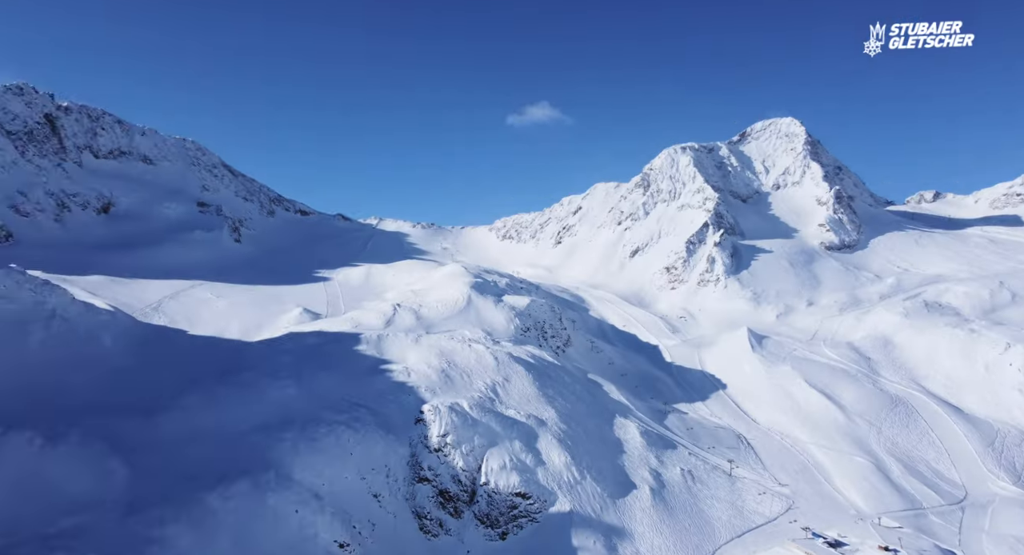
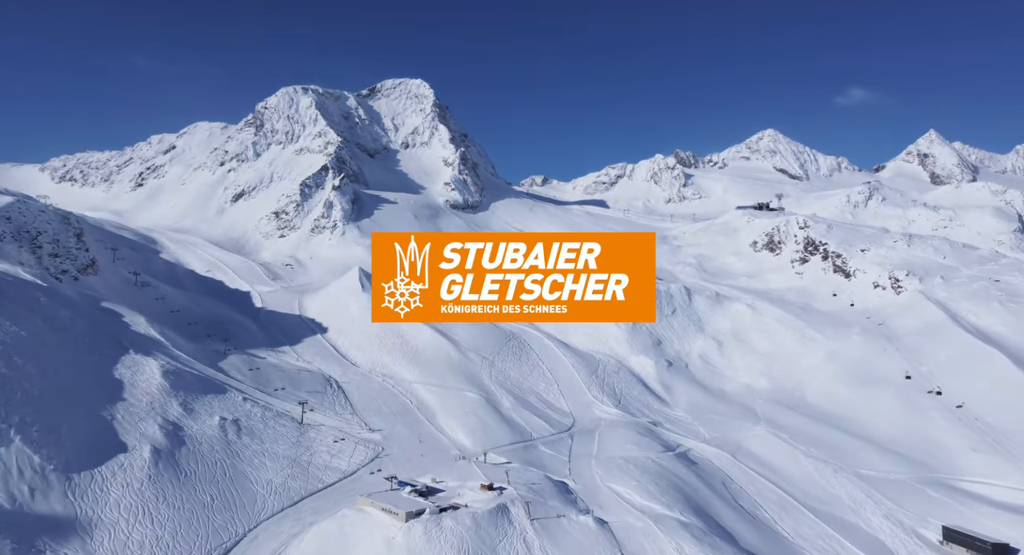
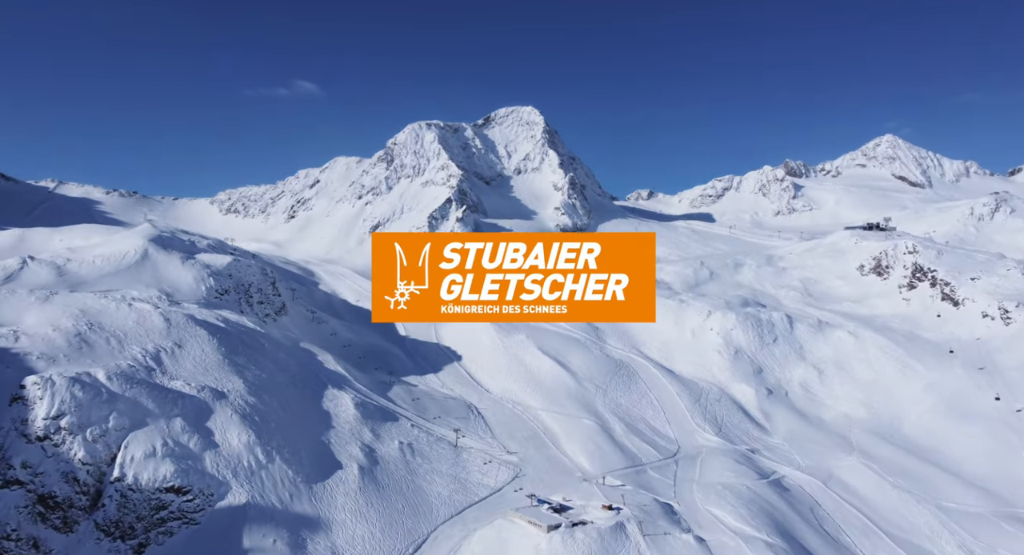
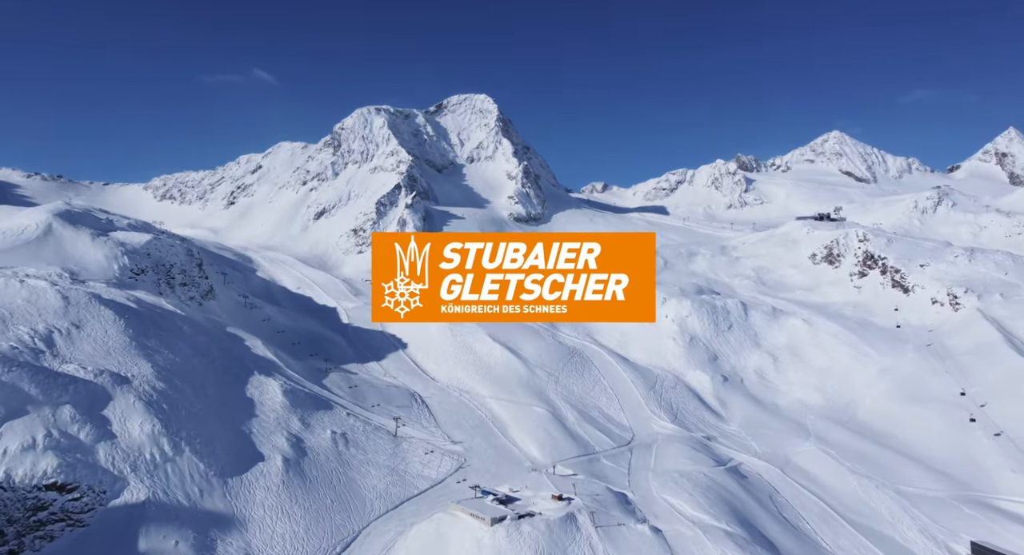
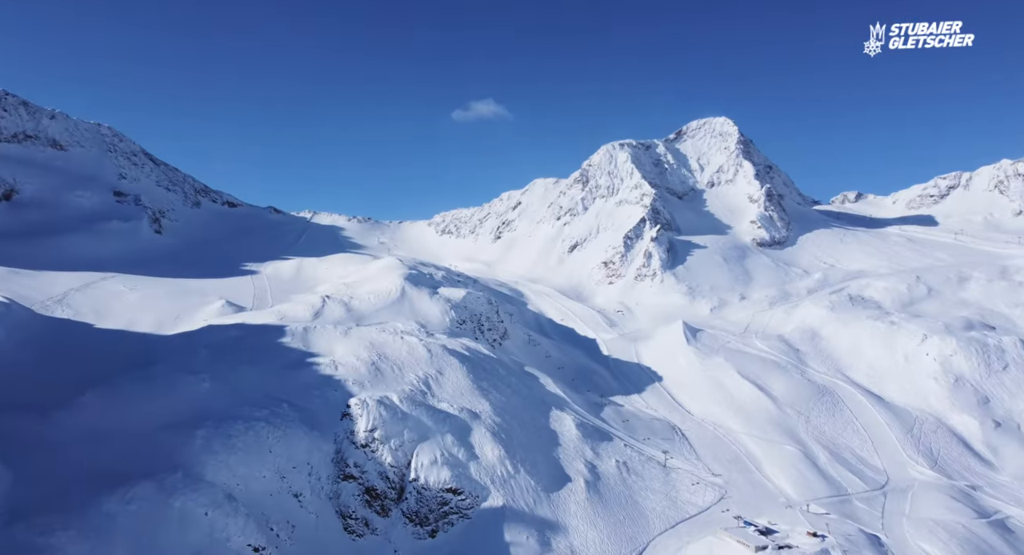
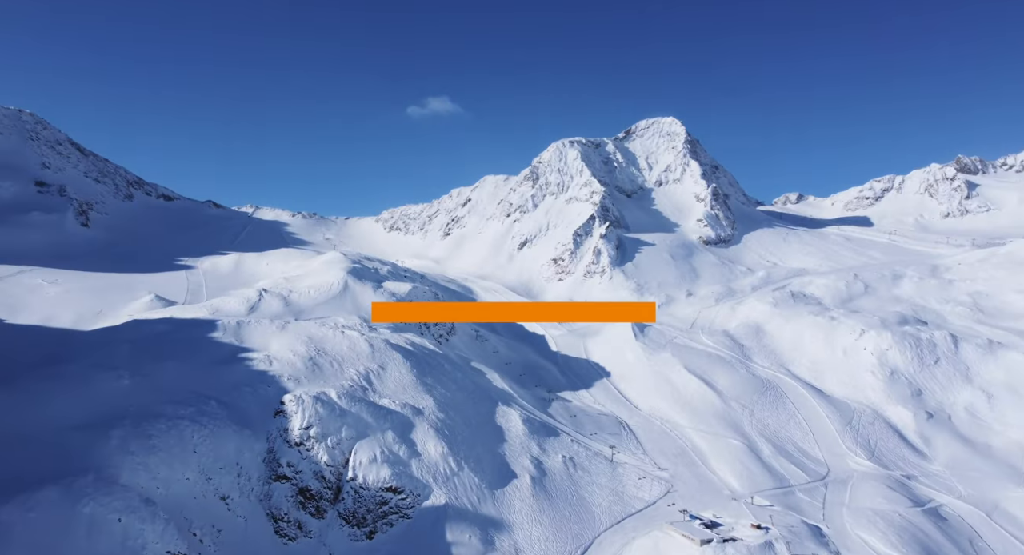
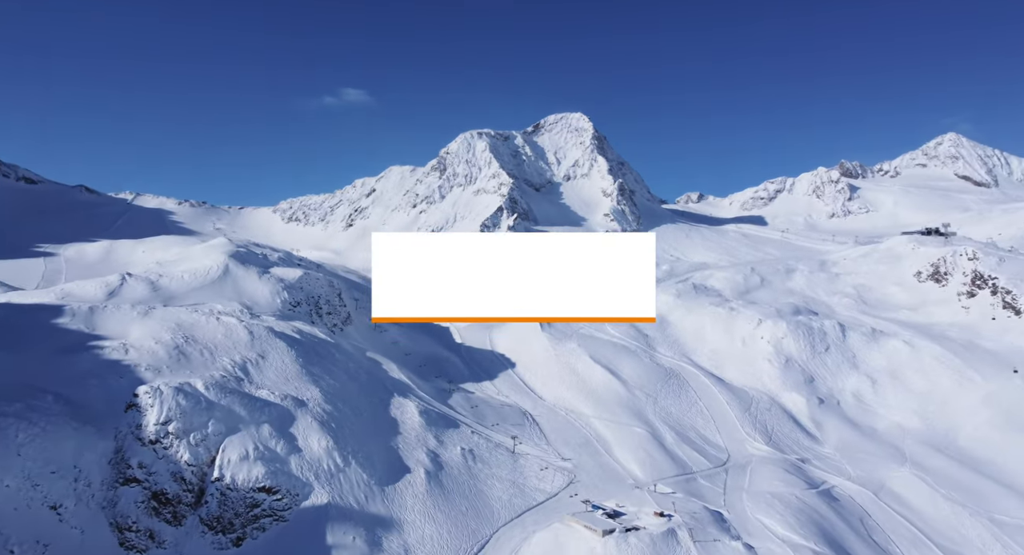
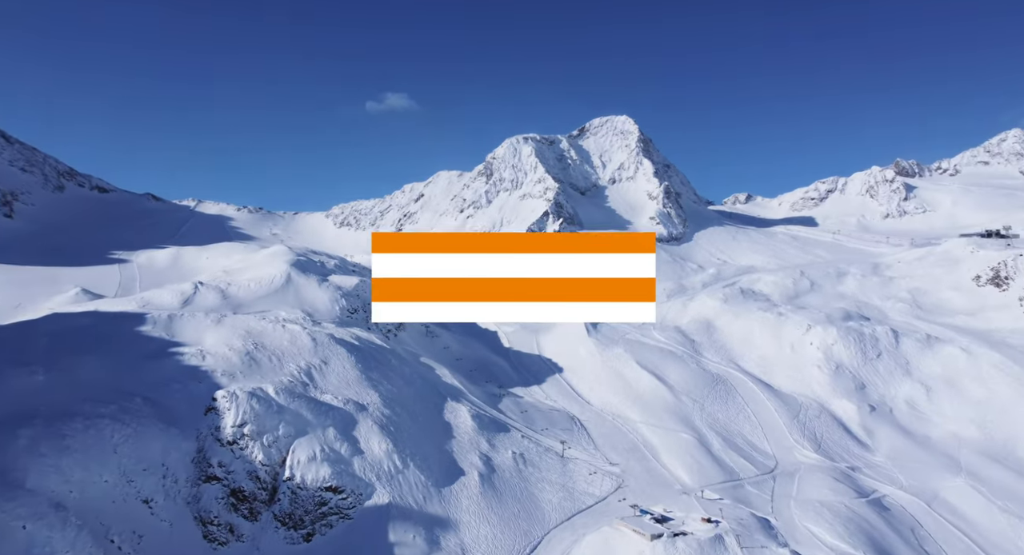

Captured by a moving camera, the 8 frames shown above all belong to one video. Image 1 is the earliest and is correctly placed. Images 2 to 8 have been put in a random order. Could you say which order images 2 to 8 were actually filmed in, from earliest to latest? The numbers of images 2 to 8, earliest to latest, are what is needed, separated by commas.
5, 6, 8, 7, 3, 4, 2
